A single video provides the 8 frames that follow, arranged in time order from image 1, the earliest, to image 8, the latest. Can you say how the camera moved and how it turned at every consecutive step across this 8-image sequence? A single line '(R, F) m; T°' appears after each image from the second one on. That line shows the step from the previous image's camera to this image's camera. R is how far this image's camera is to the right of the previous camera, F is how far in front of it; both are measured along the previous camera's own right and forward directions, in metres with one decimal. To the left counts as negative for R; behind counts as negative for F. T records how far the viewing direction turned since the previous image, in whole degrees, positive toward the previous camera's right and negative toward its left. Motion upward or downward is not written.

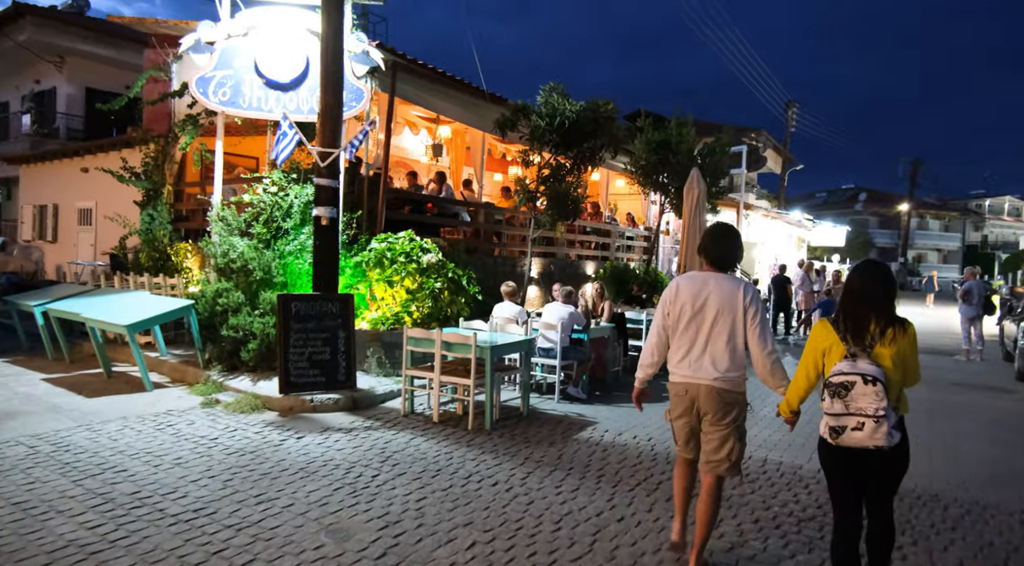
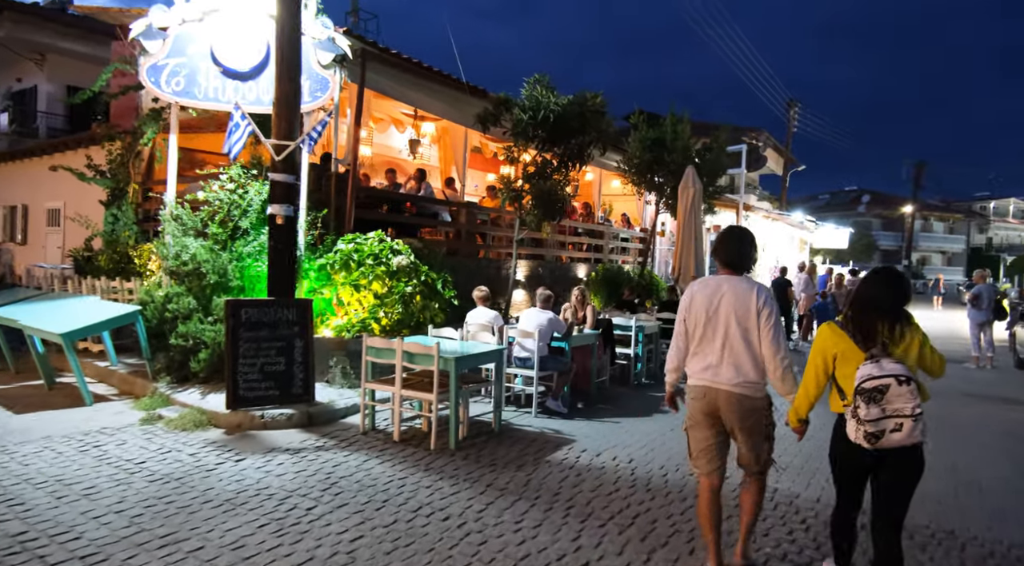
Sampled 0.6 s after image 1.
(+0.3, +0.6) m; 0°
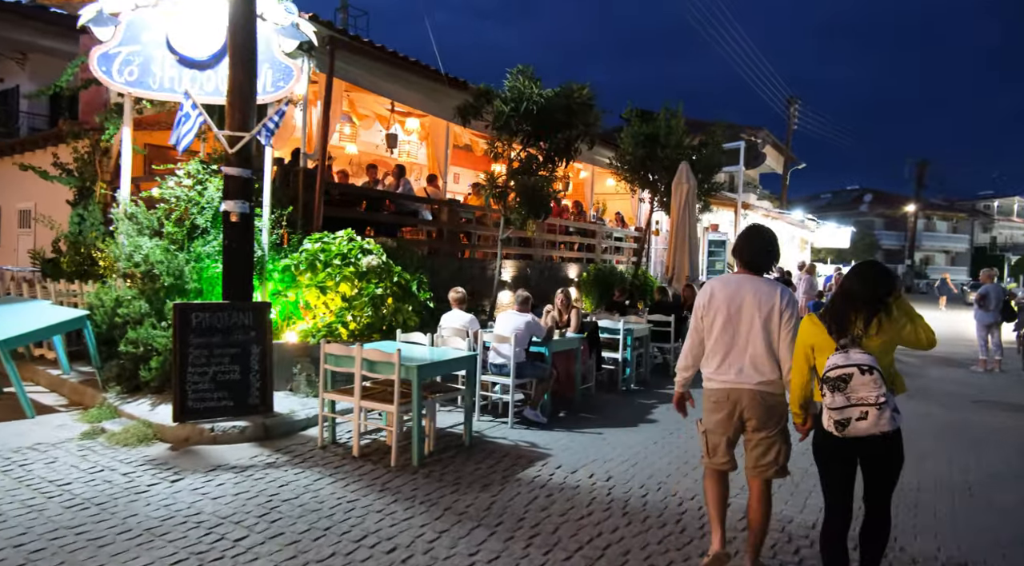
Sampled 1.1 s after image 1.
(+0.3, +0.5) m; 0°
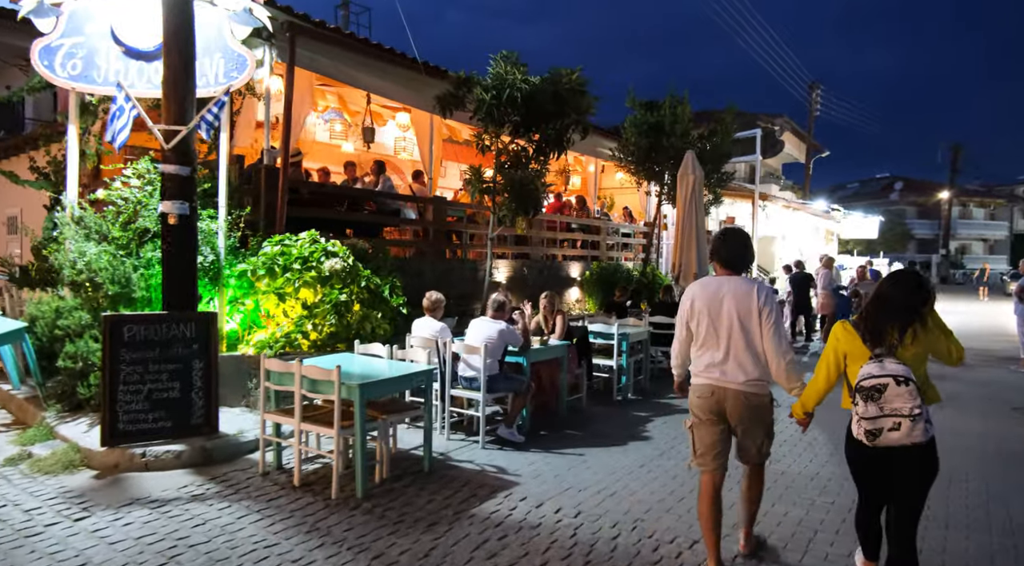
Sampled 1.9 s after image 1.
(+0.5, +0.7) m; -2°
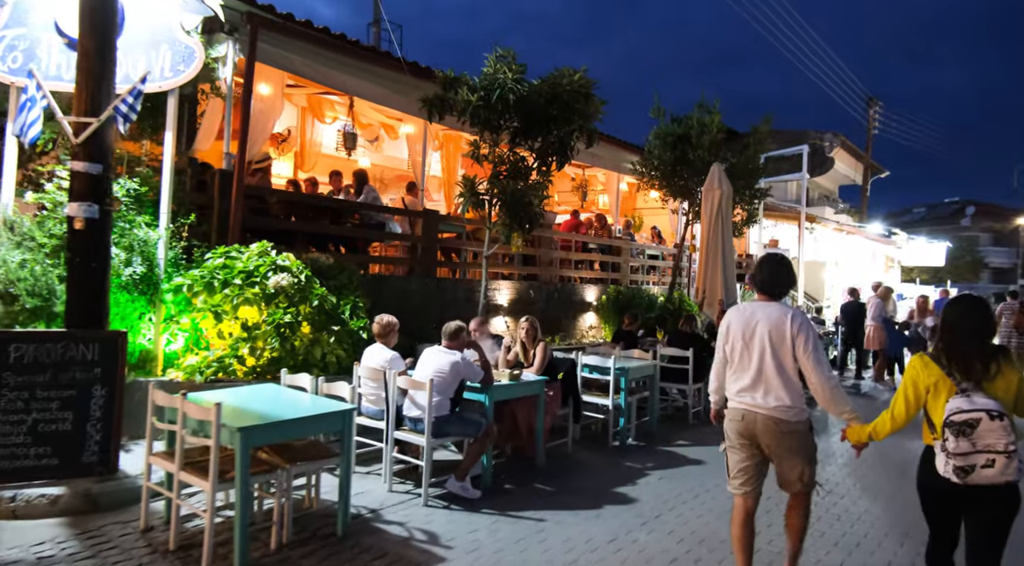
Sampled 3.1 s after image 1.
(+0.7, +1.0) m; -4°
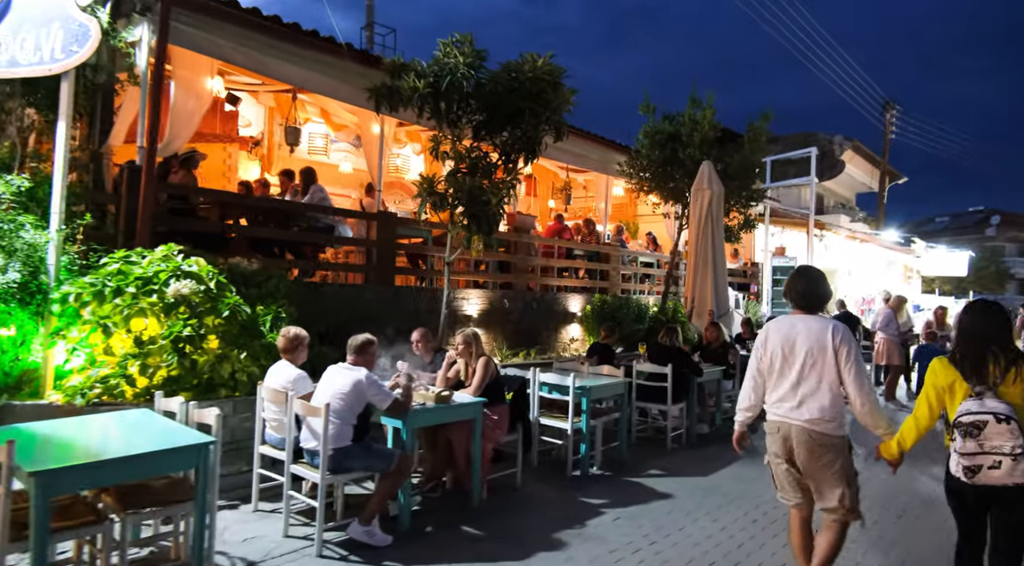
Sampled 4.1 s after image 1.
(+0.7, +0.8) m; -1°
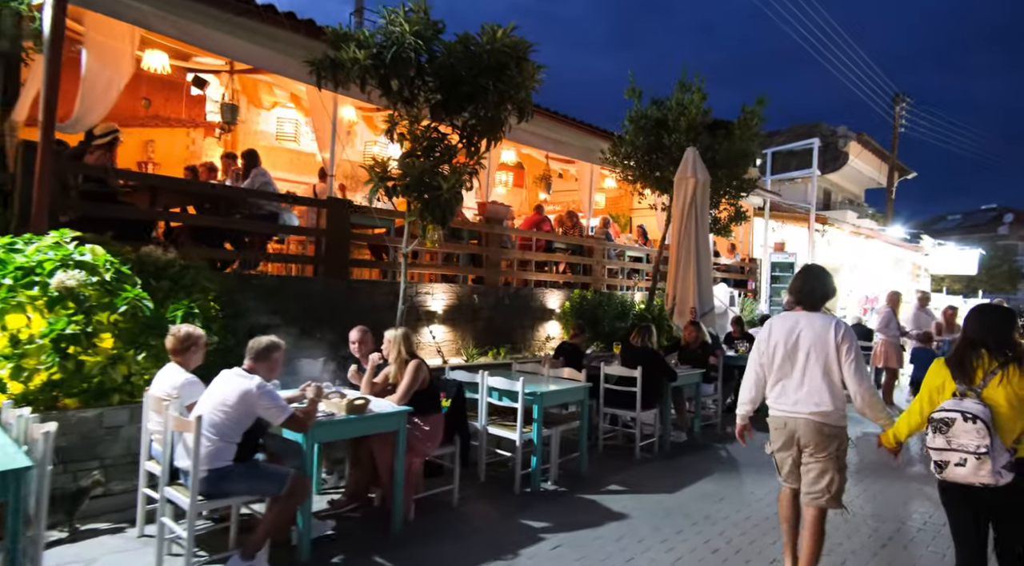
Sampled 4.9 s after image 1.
(+0.5, +0.7) m; -1°
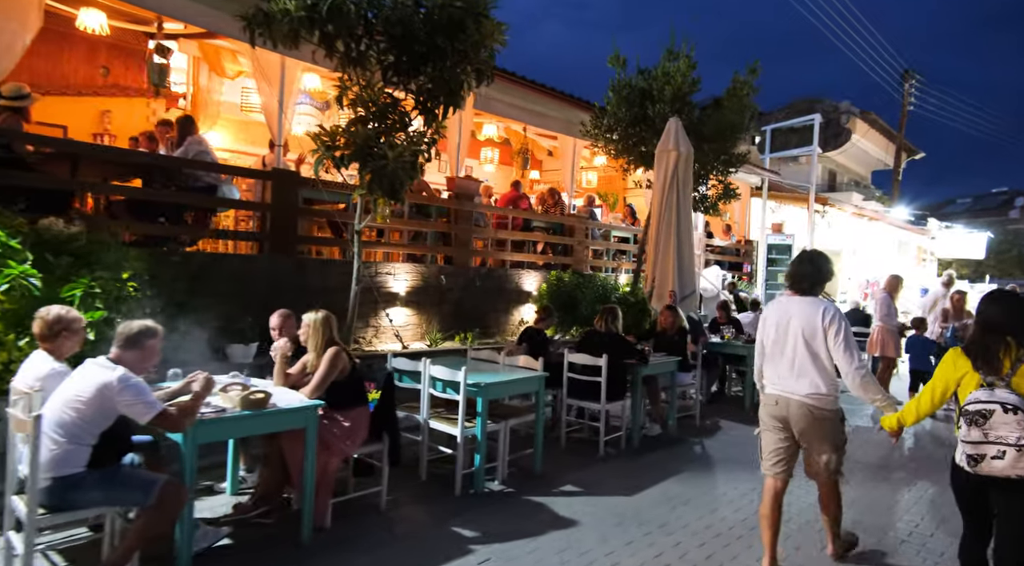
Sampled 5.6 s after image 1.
(+0.5, +0.6) m; -1°
